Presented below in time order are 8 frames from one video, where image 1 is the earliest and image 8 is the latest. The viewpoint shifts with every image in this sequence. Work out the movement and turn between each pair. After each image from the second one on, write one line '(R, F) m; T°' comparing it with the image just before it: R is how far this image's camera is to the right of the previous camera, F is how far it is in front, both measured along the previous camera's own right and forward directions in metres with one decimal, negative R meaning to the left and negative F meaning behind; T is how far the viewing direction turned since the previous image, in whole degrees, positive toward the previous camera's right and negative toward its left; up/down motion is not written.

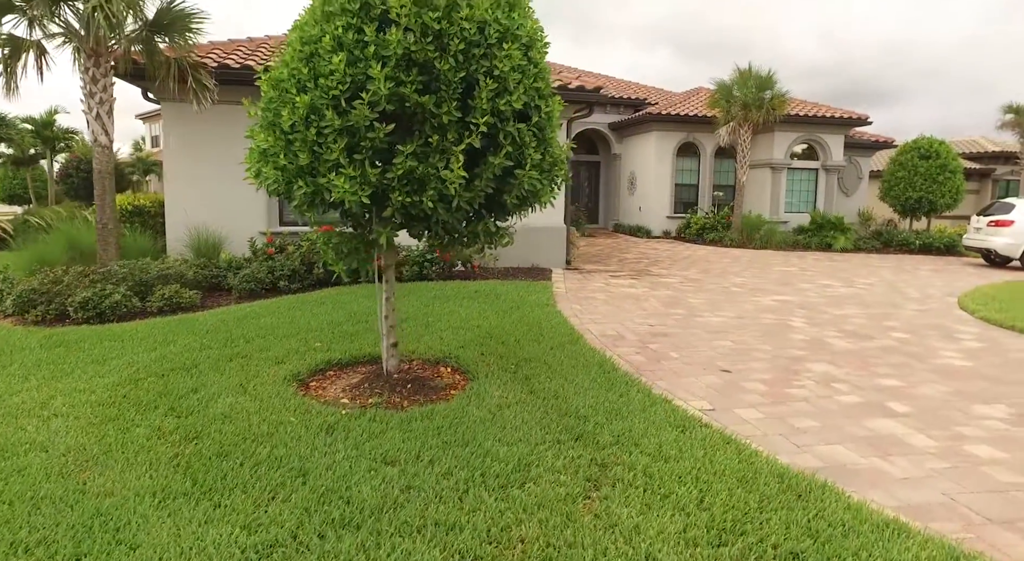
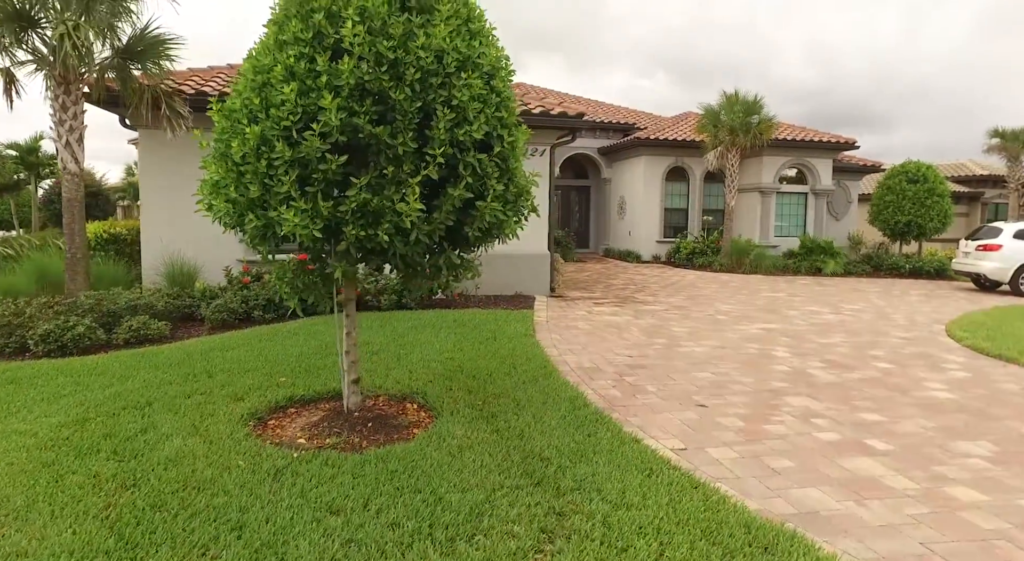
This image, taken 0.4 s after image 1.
(+0.2, +0.1) m; 0°
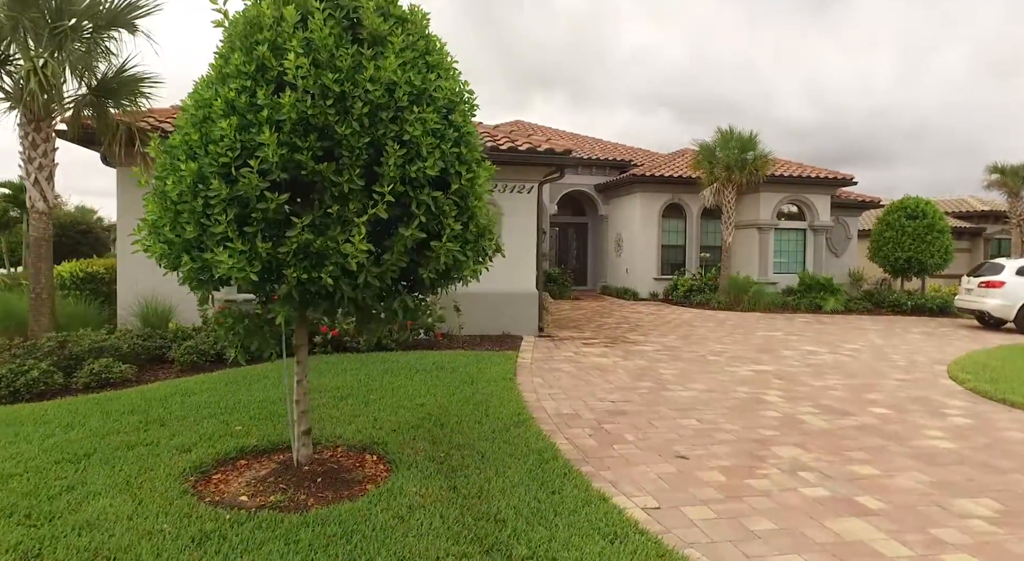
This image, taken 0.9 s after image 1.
(+0.3, +0.3) m; 0°
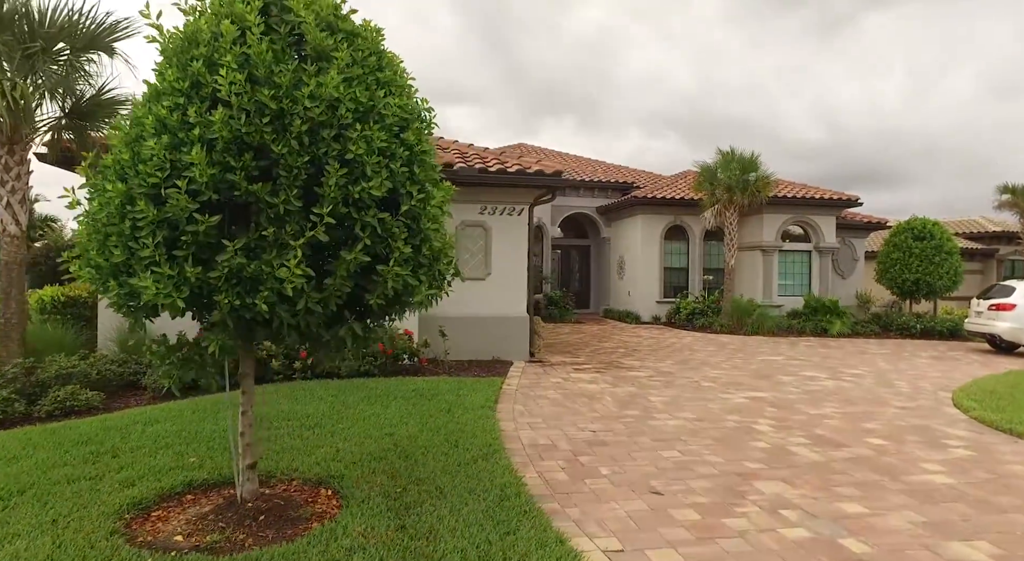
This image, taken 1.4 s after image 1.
(+0.4, +0.2) m; -1°
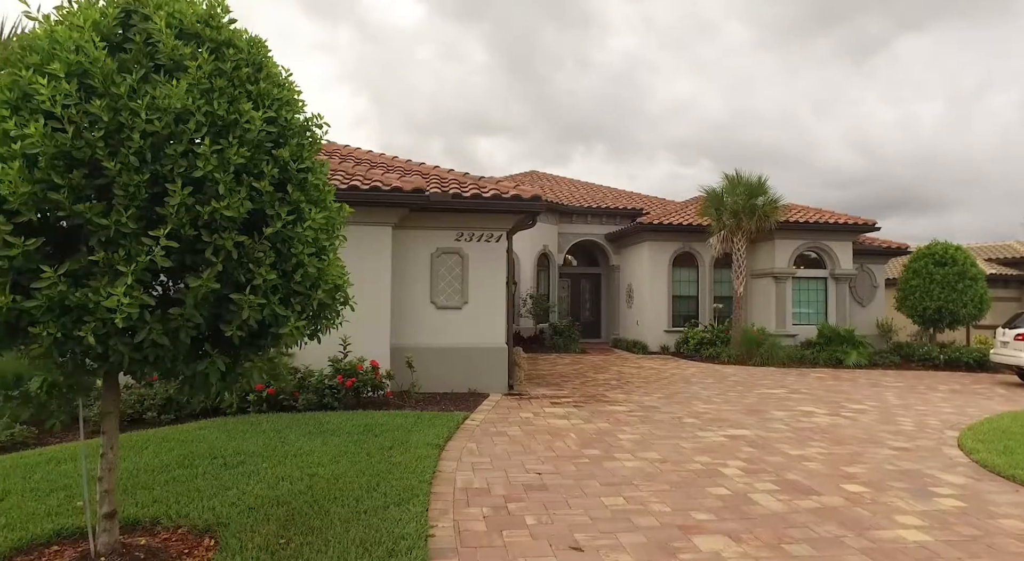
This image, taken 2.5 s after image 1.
(+0.9, +0.4) m; -3°
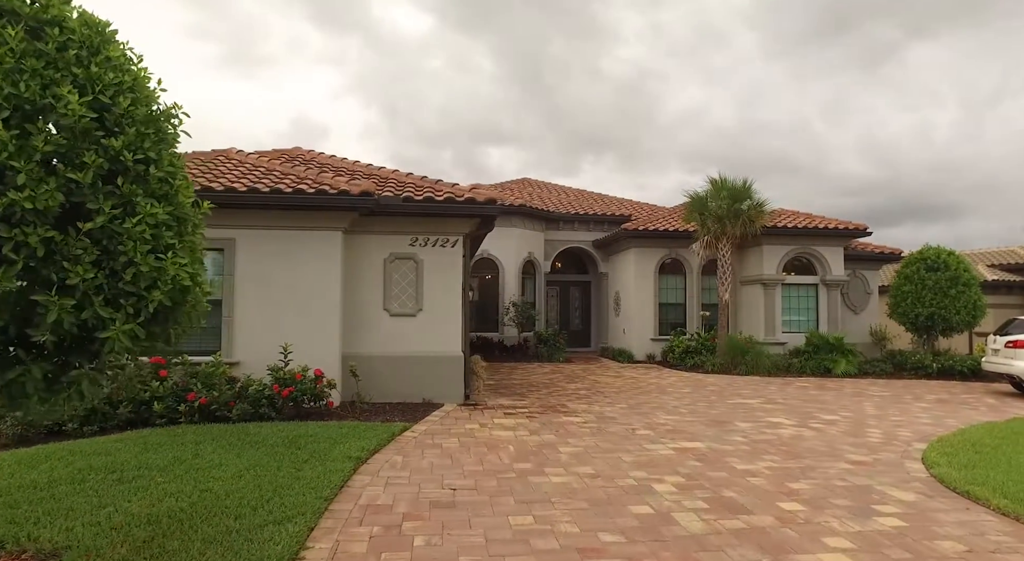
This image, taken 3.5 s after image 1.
(+0.9, +0.4) m; -1°
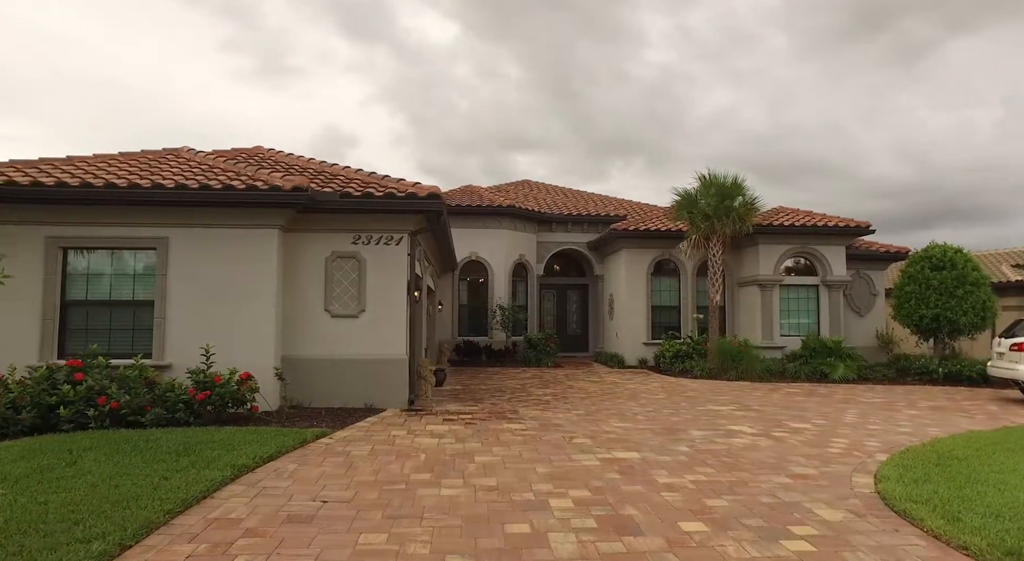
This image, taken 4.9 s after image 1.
(+1.3, +0.6) m; -3°
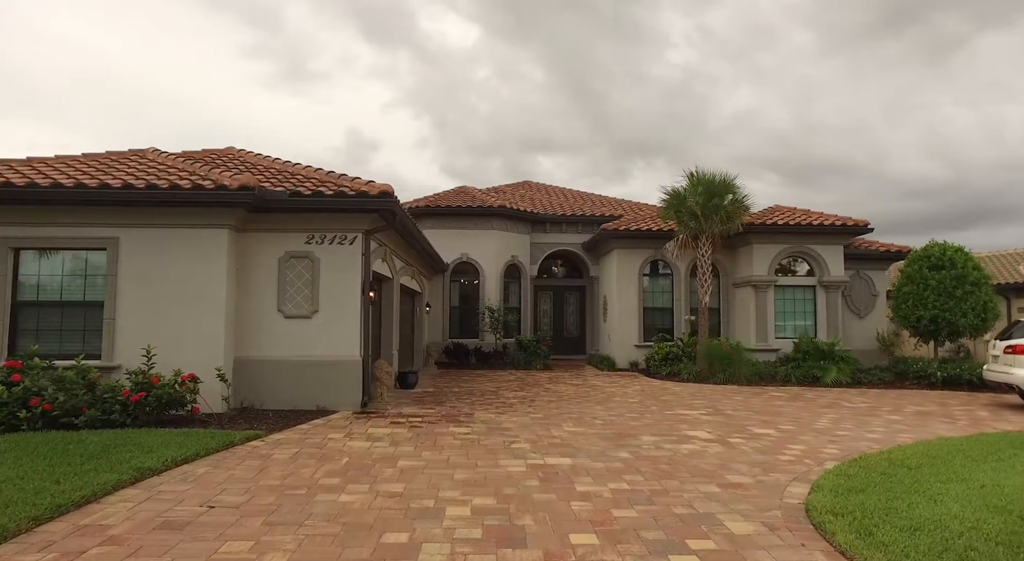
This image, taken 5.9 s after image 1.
(+1.0, +0.3) m; -2°
